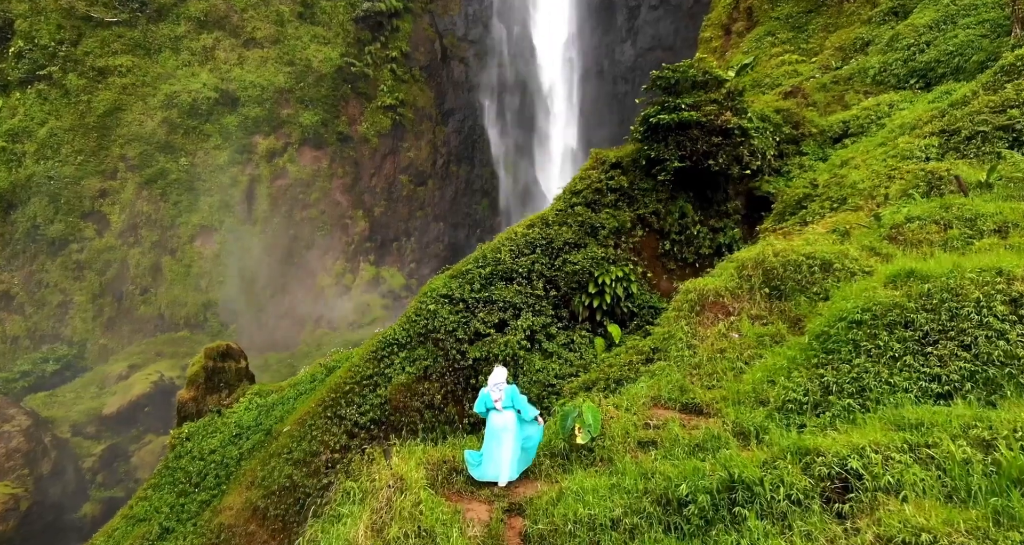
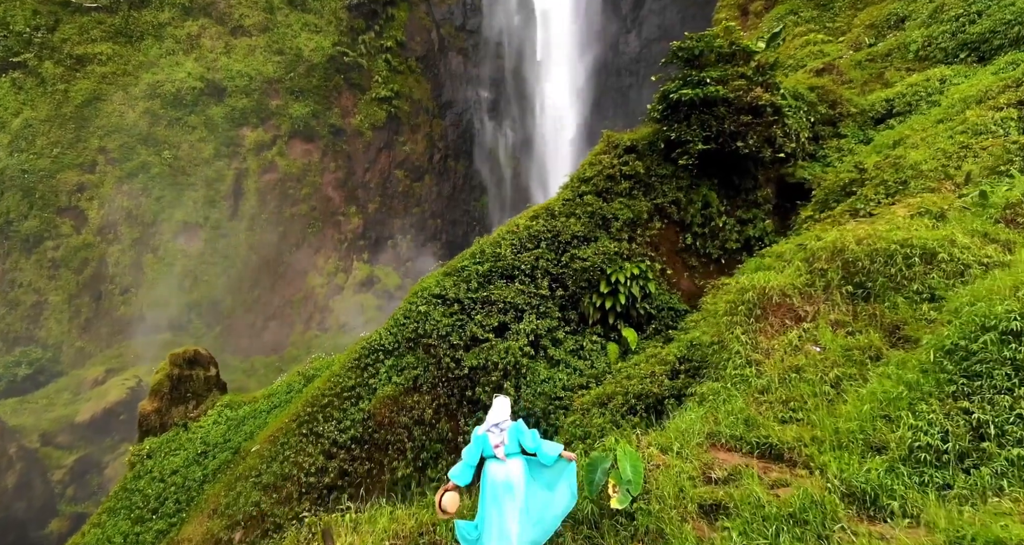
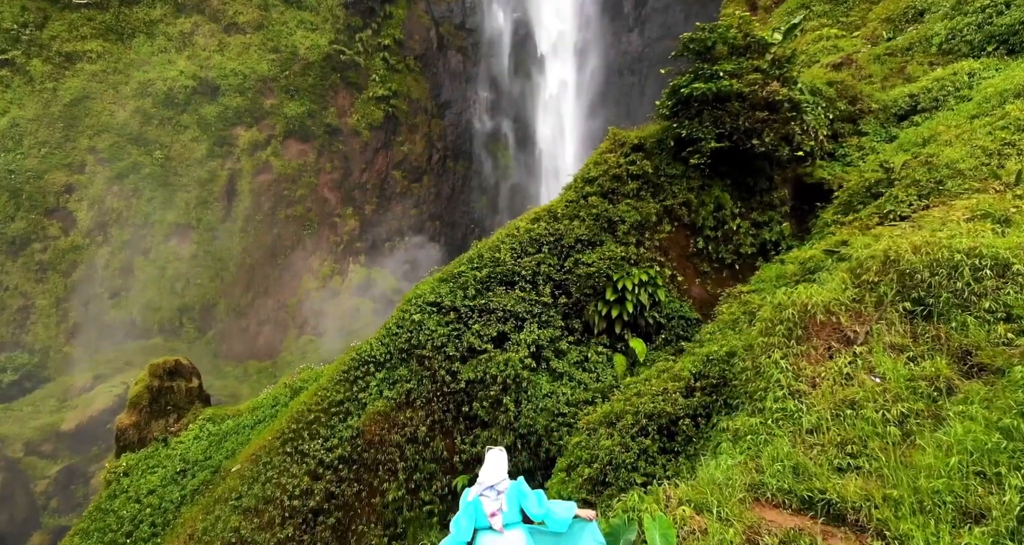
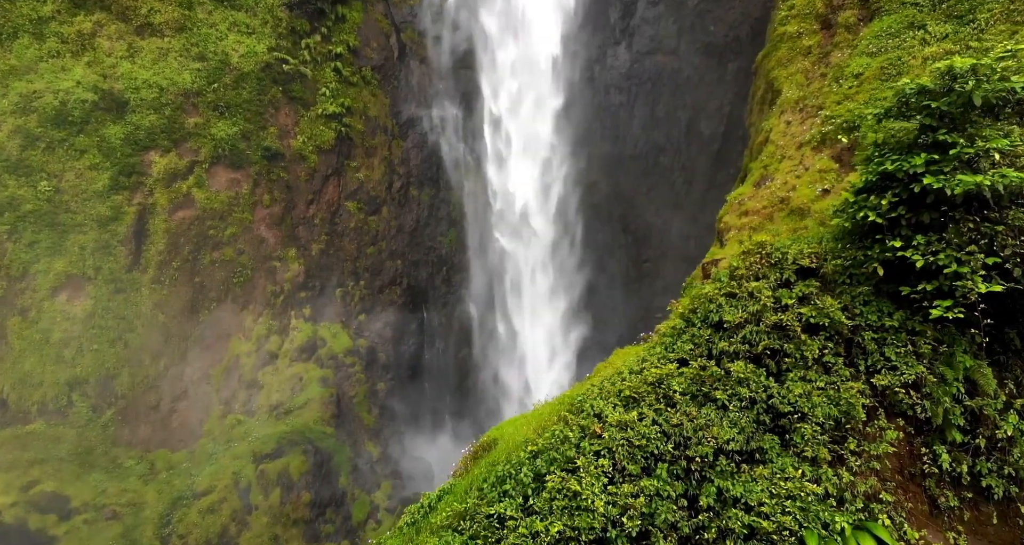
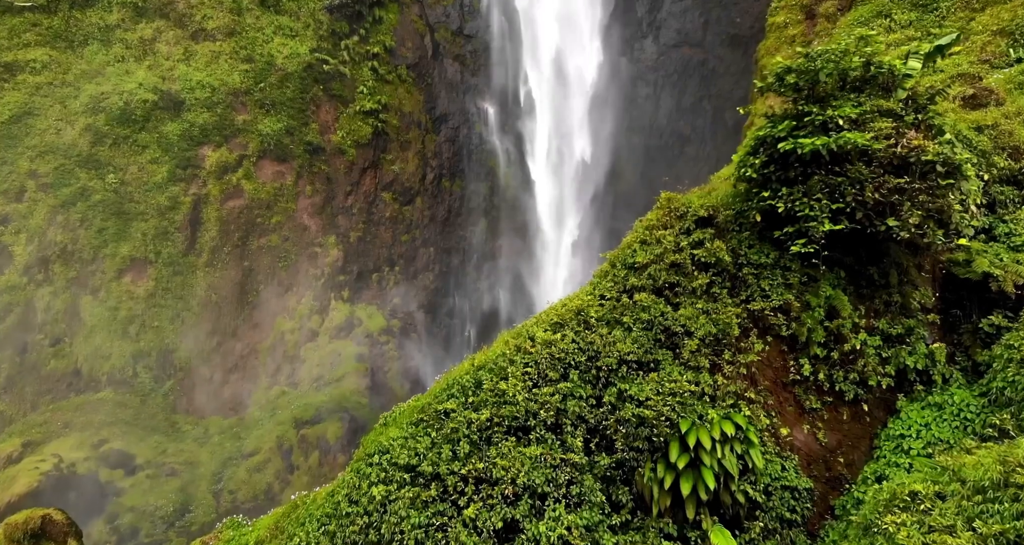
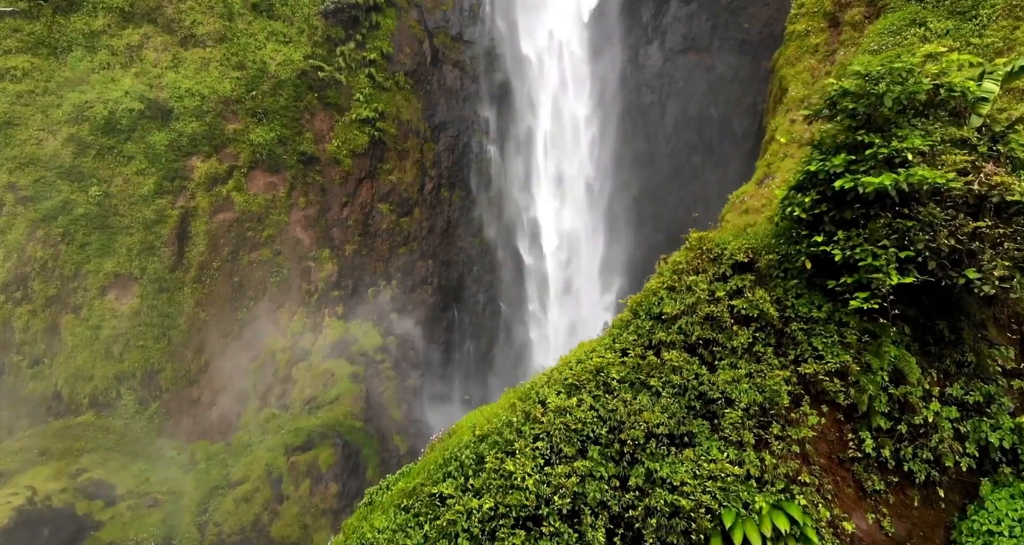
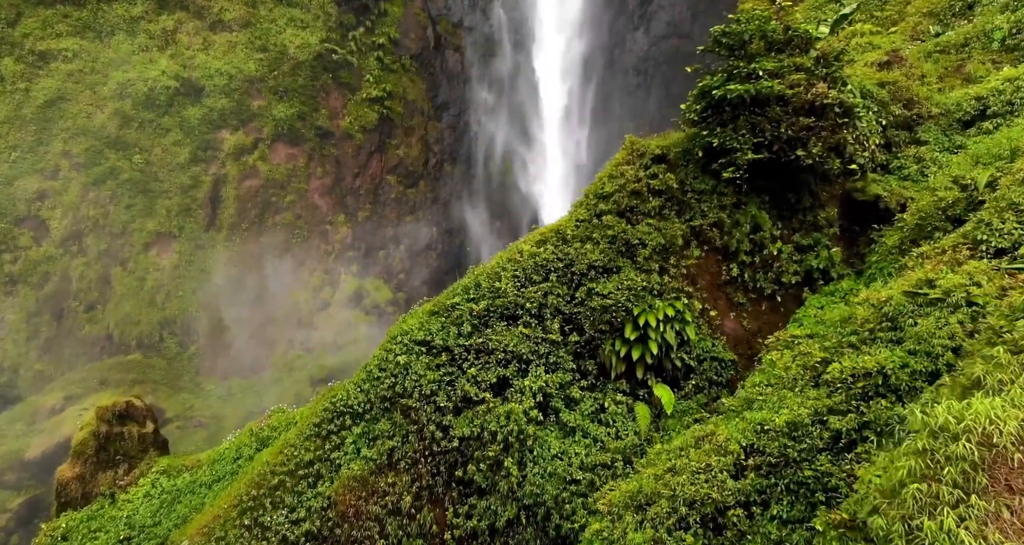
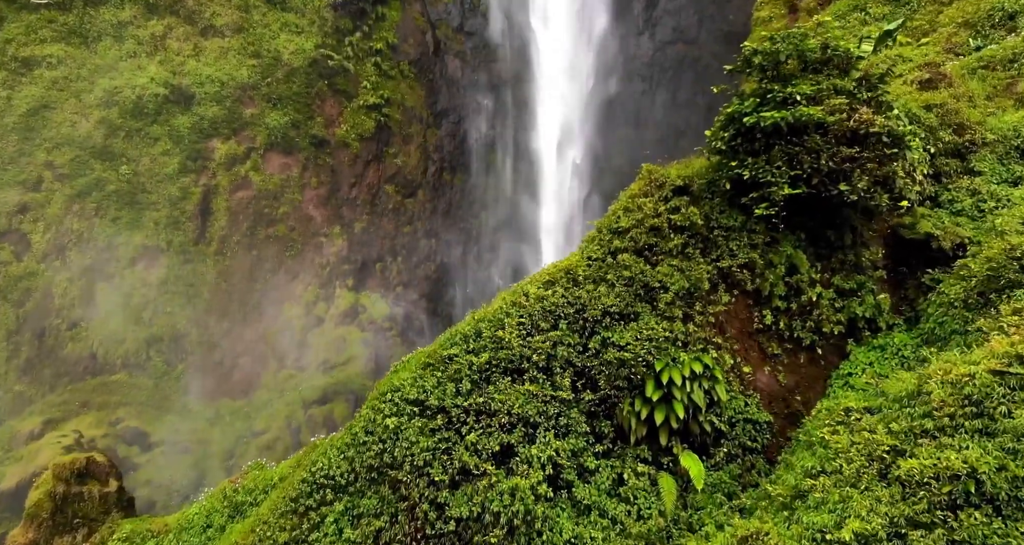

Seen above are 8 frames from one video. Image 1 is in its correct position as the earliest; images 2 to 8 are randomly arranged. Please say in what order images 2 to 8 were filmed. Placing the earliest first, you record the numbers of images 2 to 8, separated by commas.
2, 3, 7, 8, 5, 6, 4
